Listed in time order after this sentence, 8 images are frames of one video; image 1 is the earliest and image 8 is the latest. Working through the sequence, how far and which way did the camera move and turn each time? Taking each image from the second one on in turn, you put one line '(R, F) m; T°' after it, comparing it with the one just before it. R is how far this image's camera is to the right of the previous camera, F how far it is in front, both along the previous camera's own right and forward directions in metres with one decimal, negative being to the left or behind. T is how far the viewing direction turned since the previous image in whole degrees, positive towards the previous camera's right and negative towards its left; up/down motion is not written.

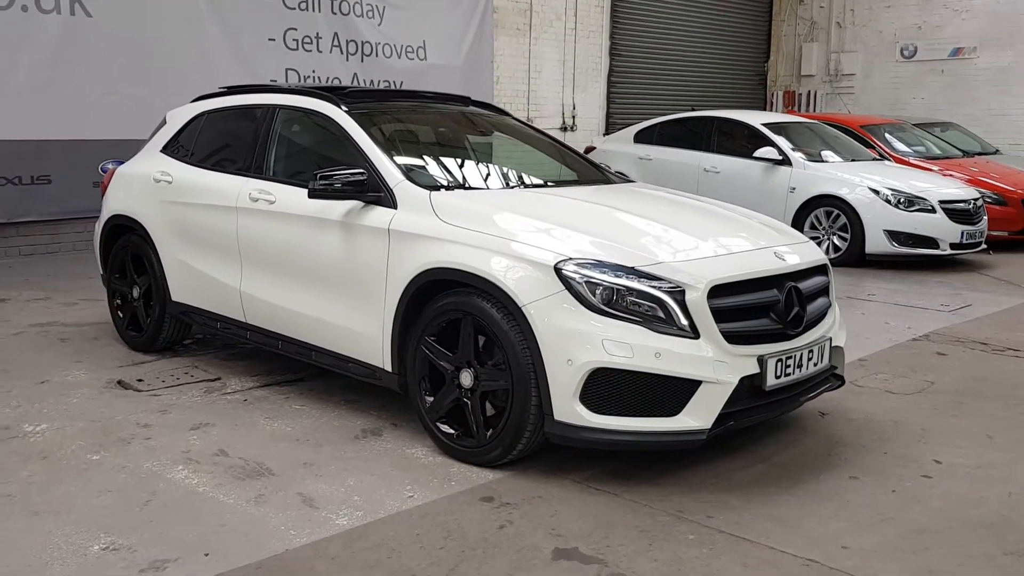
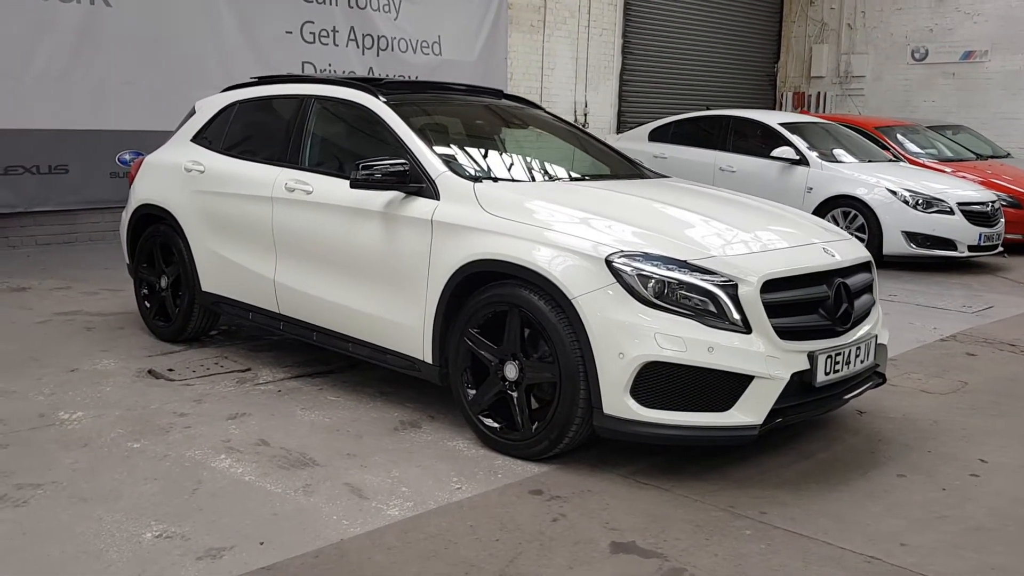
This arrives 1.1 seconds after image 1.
(-0.2, 0.0) m; 0°
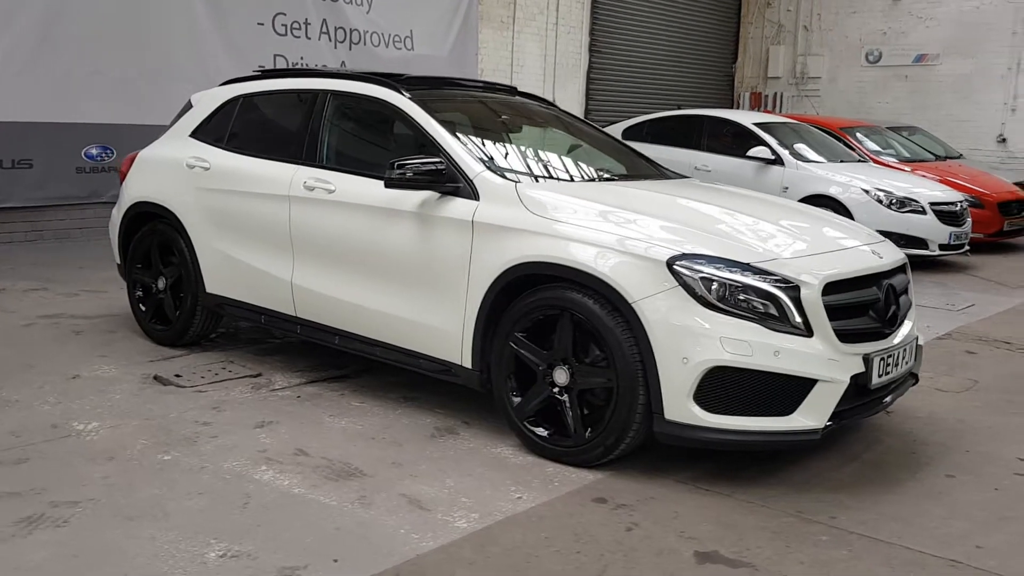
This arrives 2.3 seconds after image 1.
(-0.5, +0.1) m; +4°
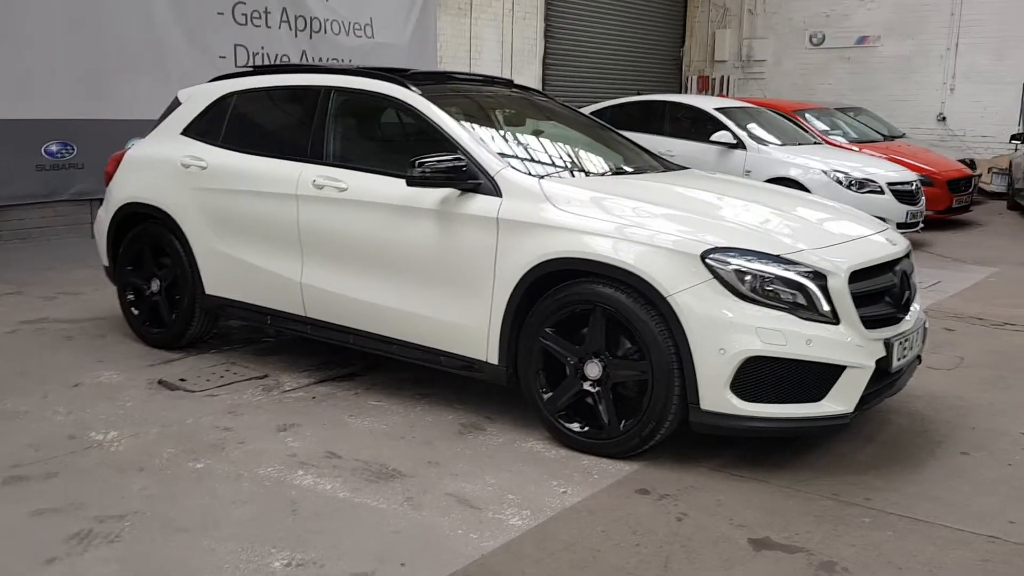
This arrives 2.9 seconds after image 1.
(-0.4, 0.0) m; +4°
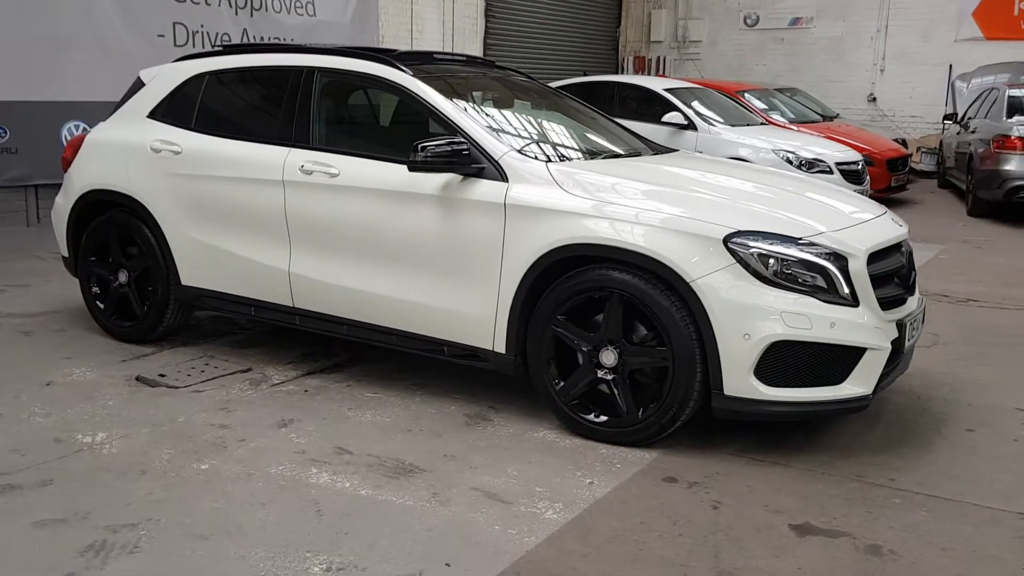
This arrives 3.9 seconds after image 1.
(-0.4, +0.1) m; +5°
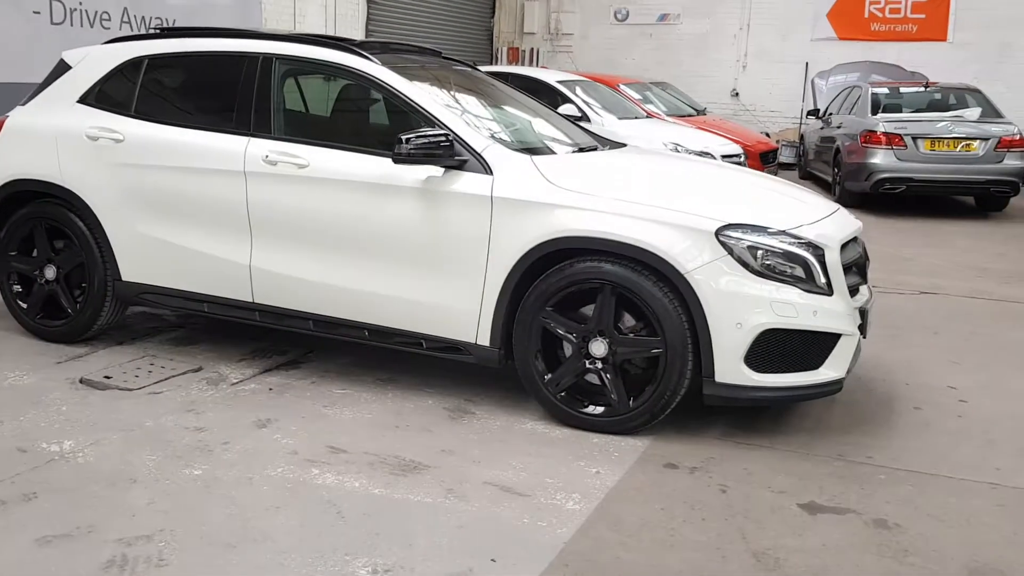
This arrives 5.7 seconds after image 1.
(-0.6, 0.0) m; +9°
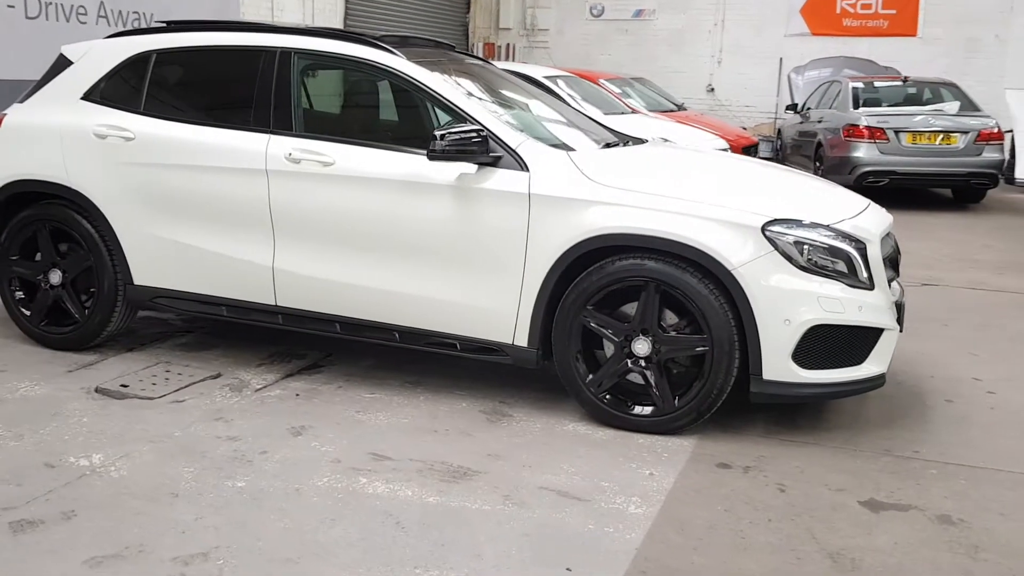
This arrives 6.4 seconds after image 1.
(-0.3, +0.1) m; +3°
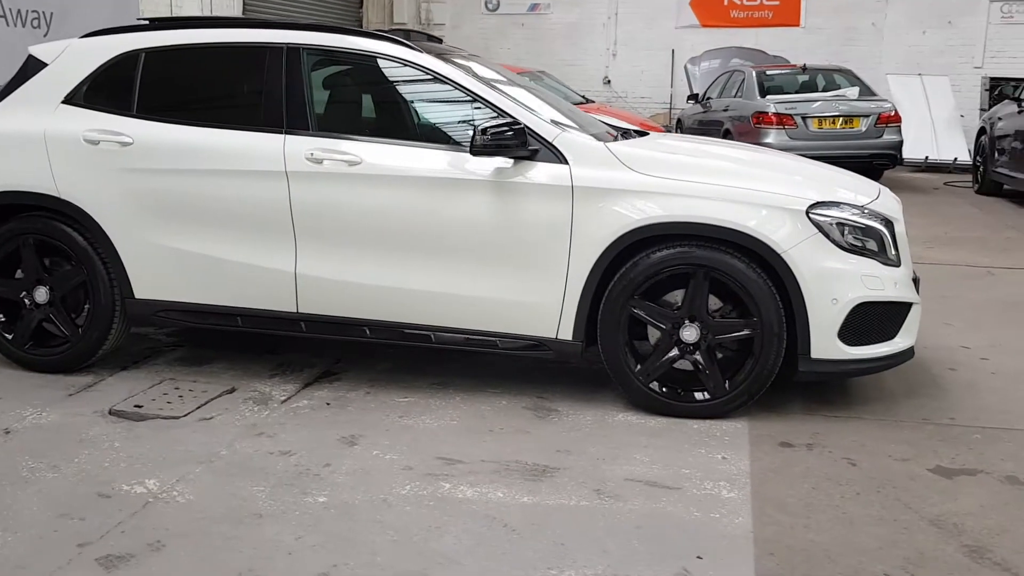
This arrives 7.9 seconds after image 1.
(-0.7, +0.1) m; +8°
